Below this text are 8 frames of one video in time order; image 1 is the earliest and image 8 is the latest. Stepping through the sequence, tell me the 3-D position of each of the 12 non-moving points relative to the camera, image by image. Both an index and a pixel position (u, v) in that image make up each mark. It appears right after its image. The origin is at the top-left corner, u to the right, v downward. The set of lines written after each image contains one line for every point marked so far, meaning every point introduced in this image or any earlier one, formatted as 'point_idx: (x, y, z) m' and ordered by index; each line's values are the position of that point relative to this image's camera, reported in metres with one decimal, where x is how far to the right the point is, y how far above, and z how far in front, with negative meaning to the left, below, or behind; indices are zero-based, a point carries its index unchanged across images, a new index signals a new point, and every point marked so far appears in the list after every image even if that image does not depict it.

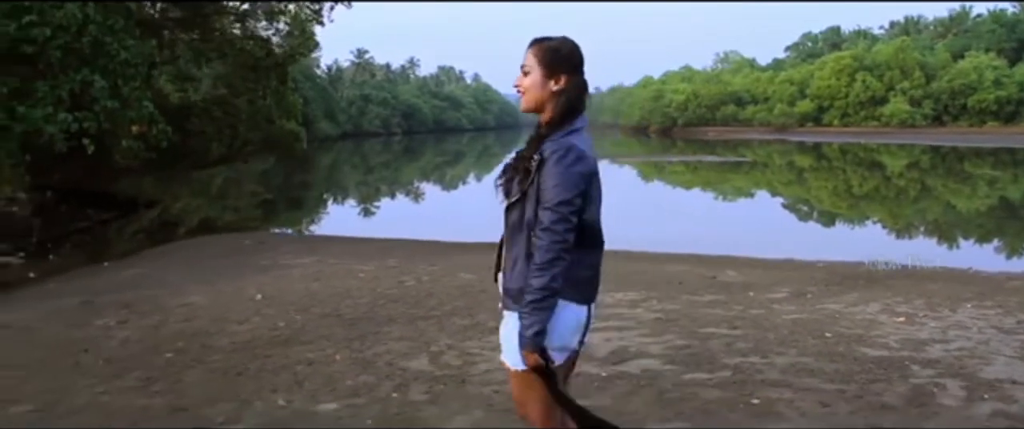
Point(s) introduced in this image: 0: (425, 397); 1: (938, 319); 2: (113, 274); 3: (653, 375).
0: (-0.4, -0.9, +4.9) m
1: (+2.9, -0.7, +6.8) m
2: (-4.5, -0.7, +11.2) m
3: (+0.7, -0.8, +5.1) m
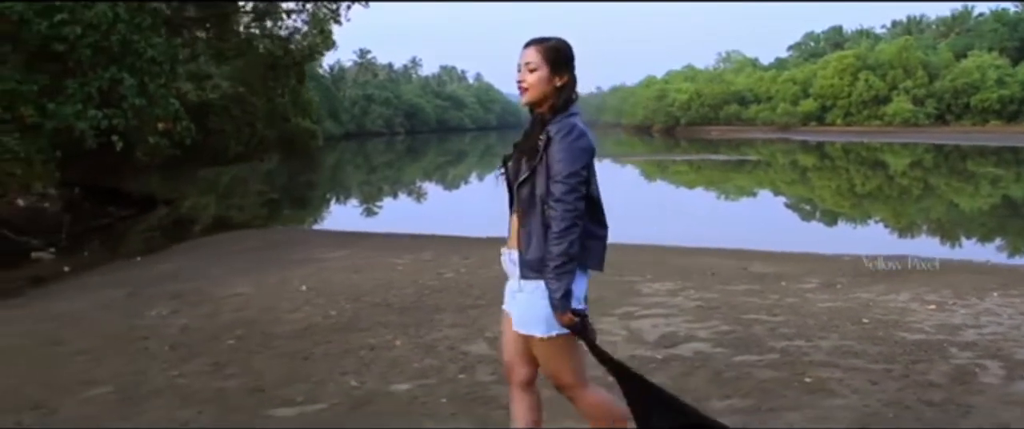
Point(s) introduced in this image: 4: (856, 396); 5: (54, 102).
0: (-0.1, -0.8, +5.1) m
1: (+3.2, -0.6, +7.1) m
2: (-4.2, -0.6, +11.4) m
3: (+1.0, -0.8, +5.3) m
4: (+1.6, -0.8, +4.6) m
5: (-6.6, +1.6, +14.2) m
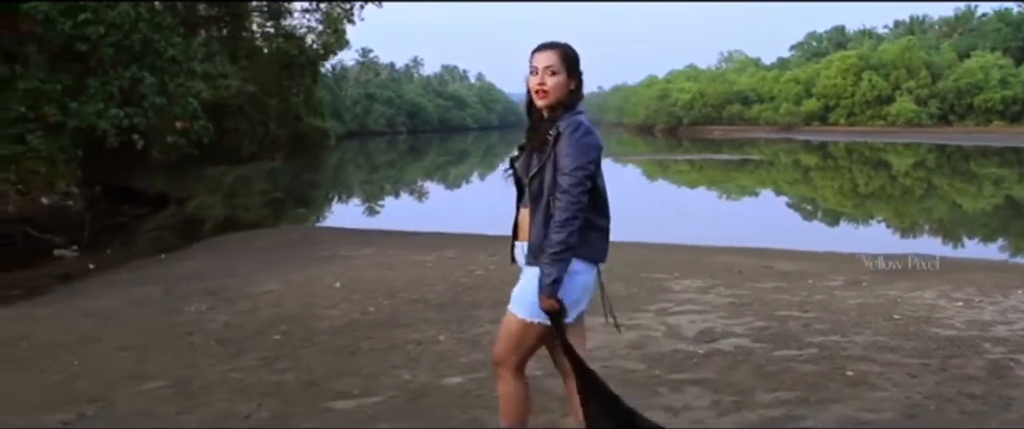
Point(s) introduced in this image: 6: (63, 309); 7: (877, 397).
0: (+0.2, -0.8, +5.3) m
1: (+3.5, -0.6, +7.2) m
2: (-3.9, -0.6, +11.5) m
3: (+1.3, -0.8, +5.5) m
4: (+1.9, -0.8, +4.8) m
5: (-6.3, +1.7, +14.4) m
6: (-3.8, -0.8, +8.2) m
7: (+1.7, -0.9, +4.6) m
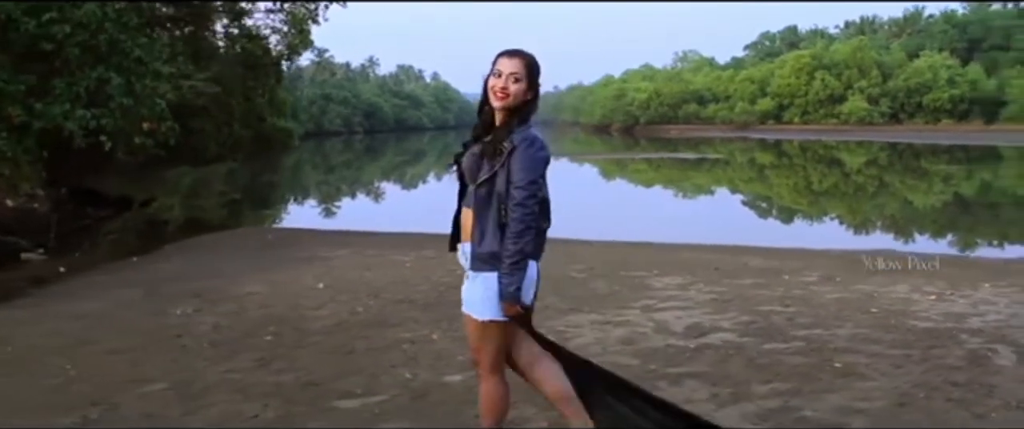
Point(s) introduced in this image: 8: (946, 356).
0: (+0.2, -0.8, +5.4) m
1: (+3.4, -0.6, +7.4) m
2: (-4.2, -0.6, +11.5) m
3: (+1.3, -0.7, +5.6) m
4: (+1.9, -0.8, +4.9) m
5: (-6.7, +1.6, +14.2) m
6: (-3.9, -0.8, +8.2) m
7: (+1.7, -0.8, +4.8) m
8: (+2.4, -0.8, +5.4) m
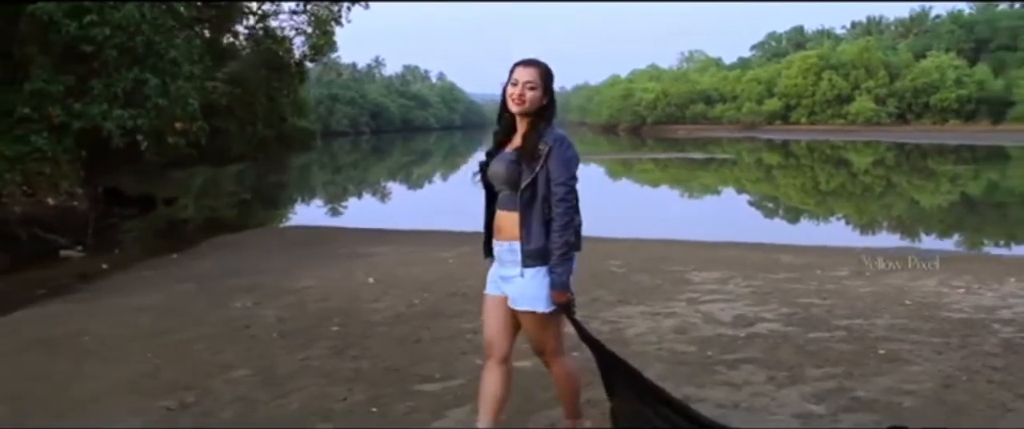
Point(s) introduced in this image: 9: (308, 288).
0: (+0.5, -0.8, +5.7) m
1: (+3.8, -0.6, +7.8) m
2: (-3.8, -0.6, +11.8) m
3: (+1.6, -0.7, +6.0) m
4: (+2.2, -0.8, +5.3) m
5: (-6.3, +1.6, +14.6) m
6: (-3.5, -0.8, +8.5) m
7: (+2.1, -0.8, +5.1) m
8: (+2.7, -0.7, +5.7) m
9: (-1.8, -0.6, +8.4) m
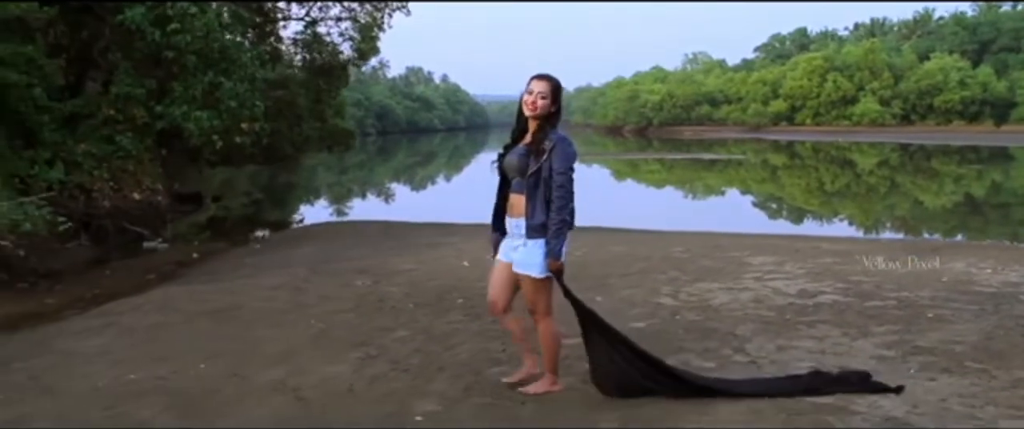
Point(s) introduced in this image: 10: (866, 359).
0: (+1.3, -0.7, +6.9) m
1: (+4.5, -0.5, +8.9) m
2: (-3.1, -0.5, +13.0) m
3: (+2.4, -0.6, +7.1) m
4: (+3.0, -0.7, +6.4) m
5: (-5.6, +1.7, +15.7) m
6: (-2.8, -0.7, +9.7) m
7: (+2.8, -0.7, +6.3) m
8: (+3.5, -0.7, +6.9) m
9: (-1.0, -0.6, +9.6) m
10: (+2.0, -0.8, +5.7) m
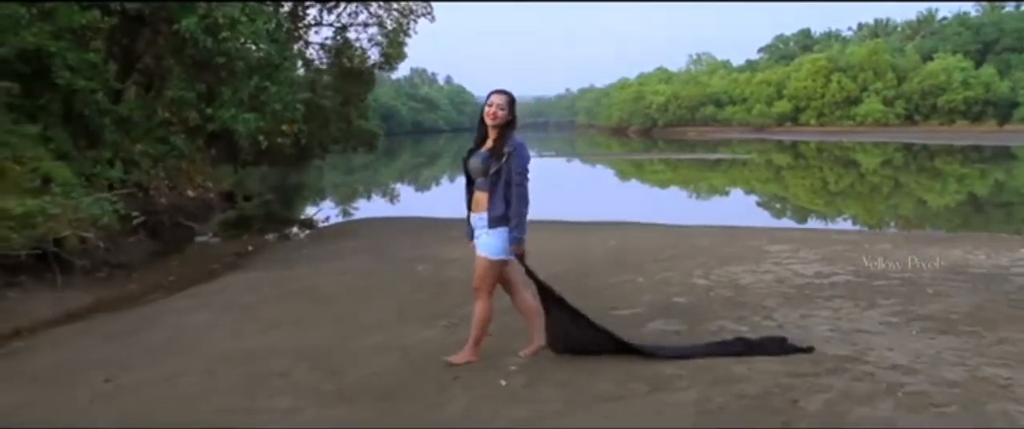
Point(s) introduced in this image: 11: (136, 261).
0: (+1.7, -0.6, +7.9) m
1: (+5.0, -0.4, +10.0) m
2: (-2.6, -0.4, +14.1) m
3: (+2.8, -0.6, +8.2) m
4: (+3.4, -0.6, +7.5) m
5: (-5.1, +1.8, +16.8) m
6: (-2.3, -0.6, +10.8) m
7: (+3.3, -0.6, +7.4) m
8: (+3.9, -0.6, +7.9) m
9: (-0.5, -0.5, +10.7) m
10: (+2.5, -0.7, +6.7) m
11: (-5.2, -0.6, +13.6) m
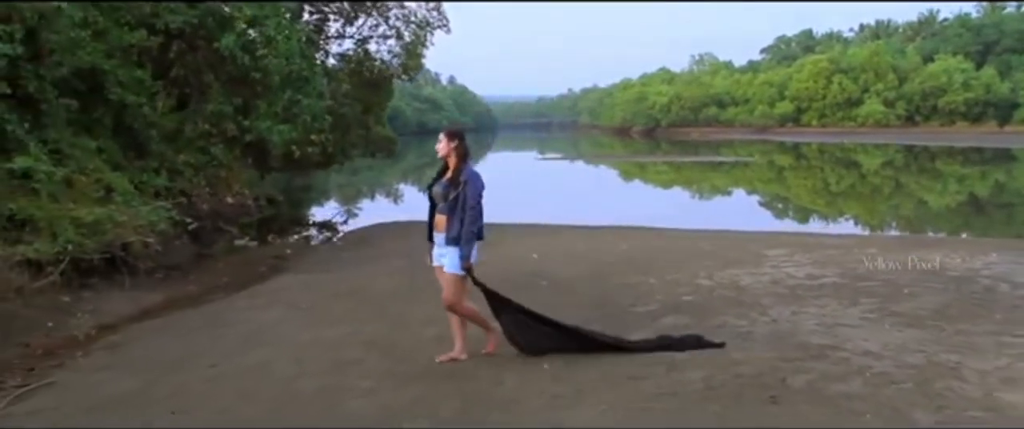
0: (+2.0, -0.7, +9.1) m
1: (+5.3, -0.5, +11.2) m
2: (-2.3, -0.5, +15.3) m
3: (+3.1, -0.6, +9.4) m
4: (+3.7, -0.7, +8.7) m
5: (-4.8, +1.7, +18.0) m
6: (-2.0, -0.7, +12.0) m
7: (+3.6, -0.7, +8.5) m
8: (+4.2, -0.7, +9.1) m
9: (-0.2, -0.6, +11.9) m
10: (+2.7, -0.8, +7.9) m
11: (-4.9, -0.7, +14.8) m
